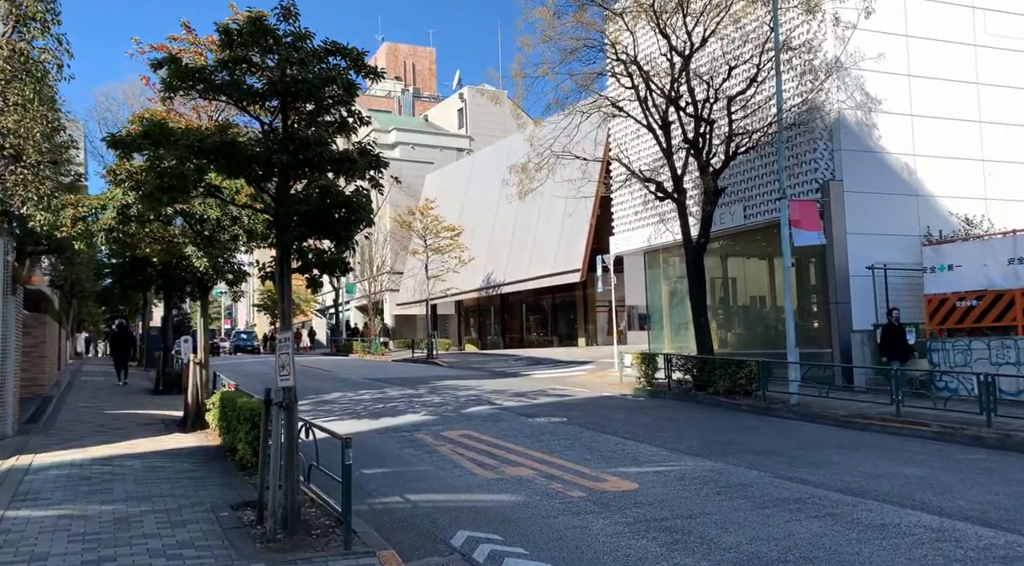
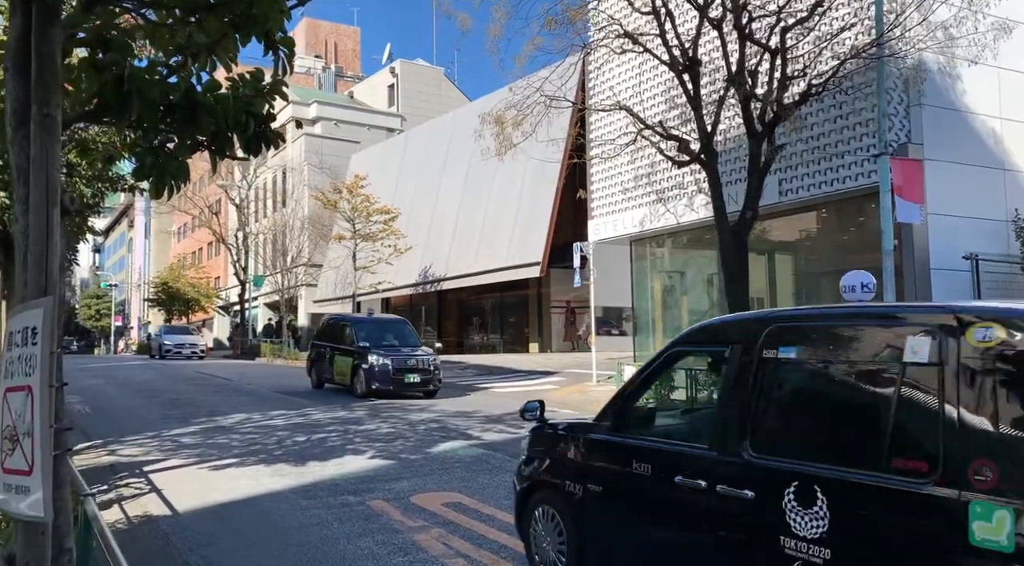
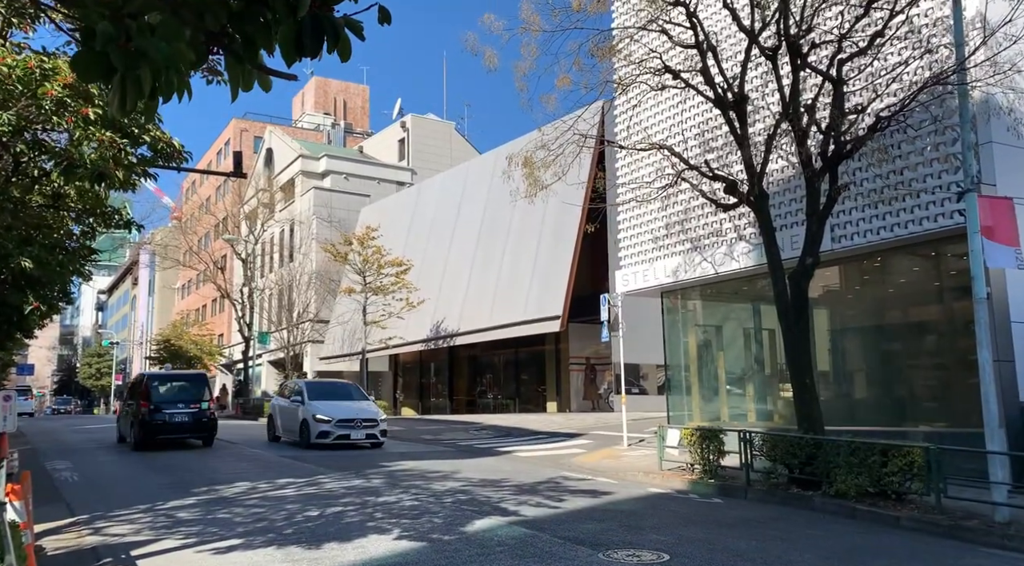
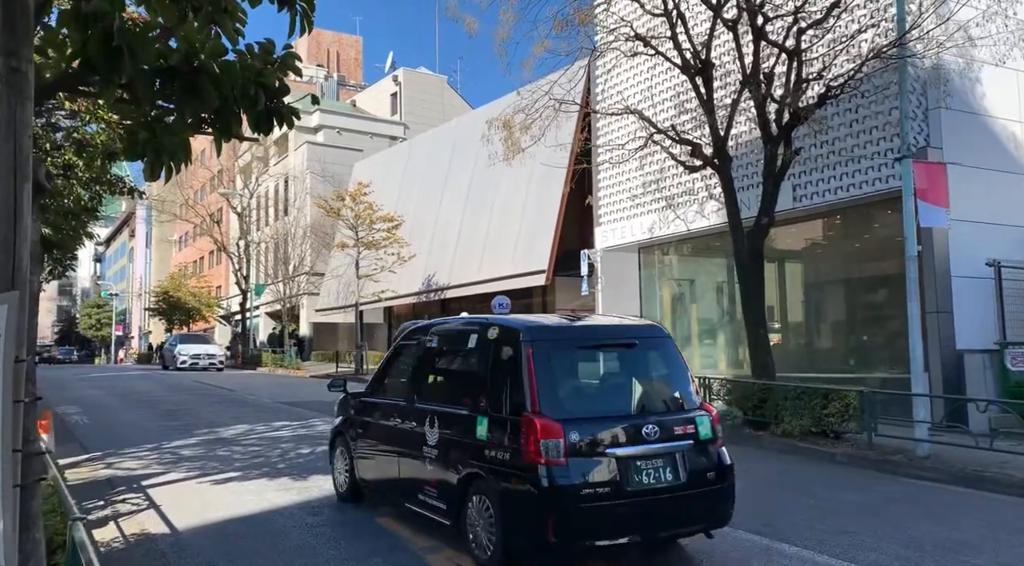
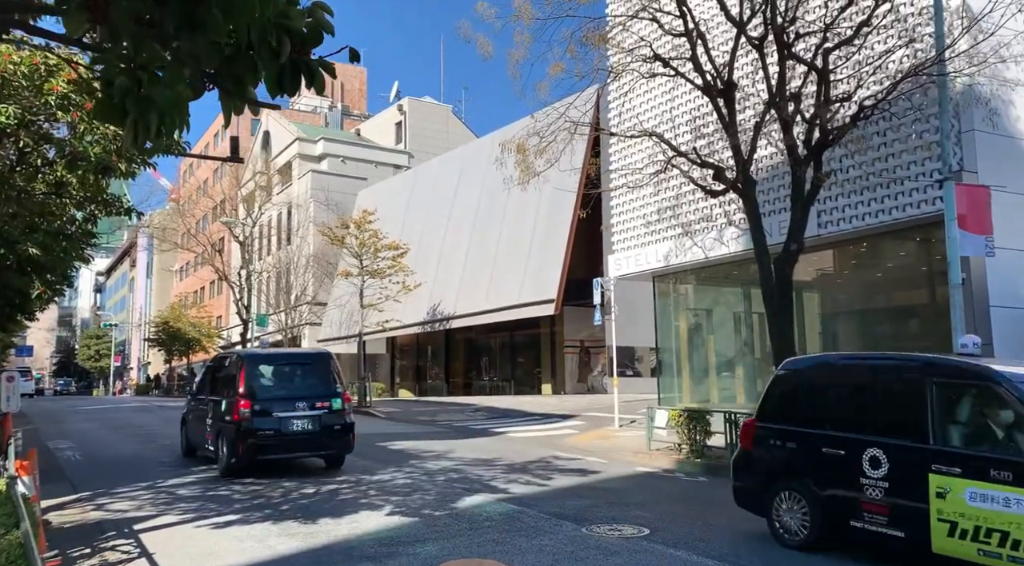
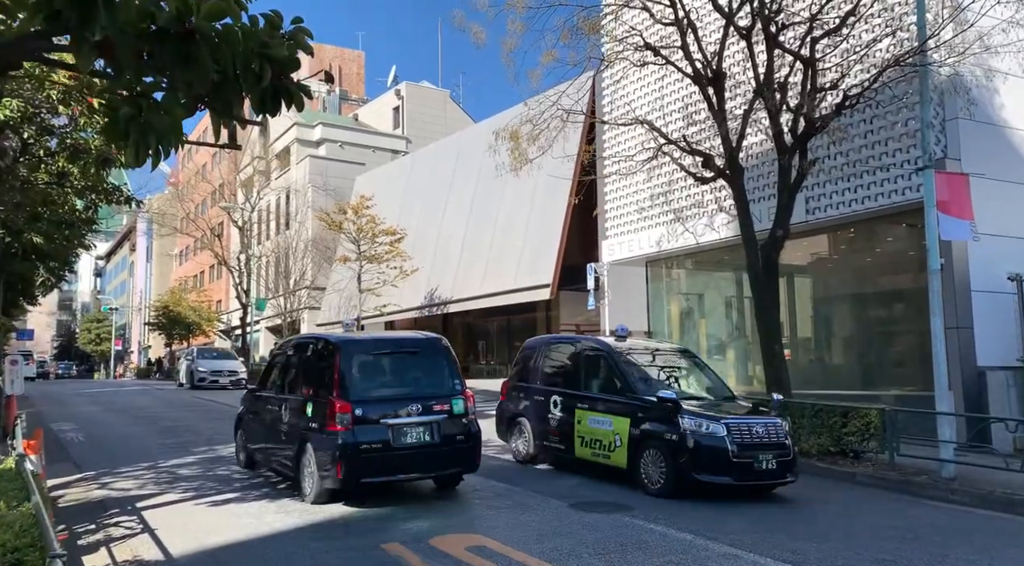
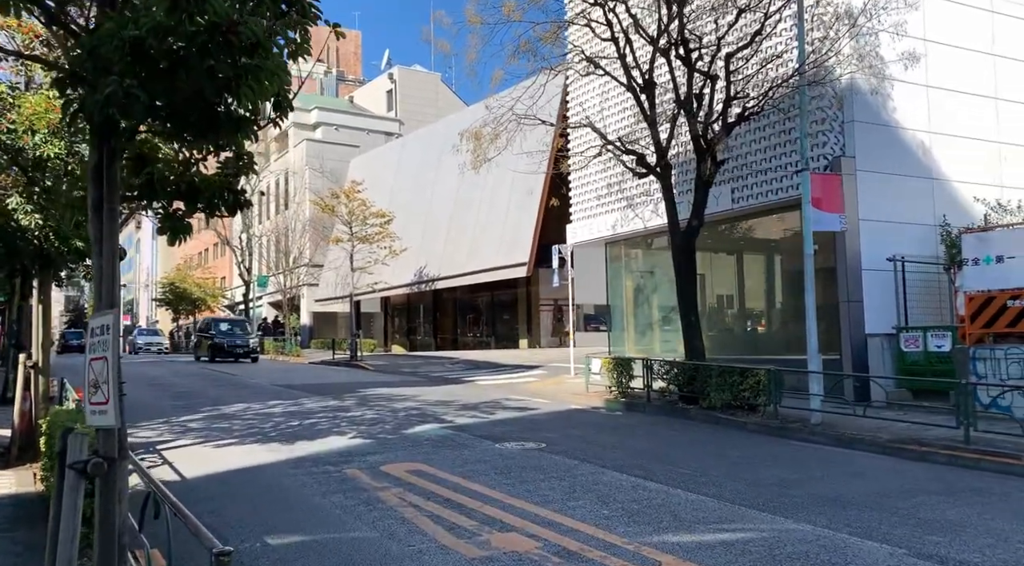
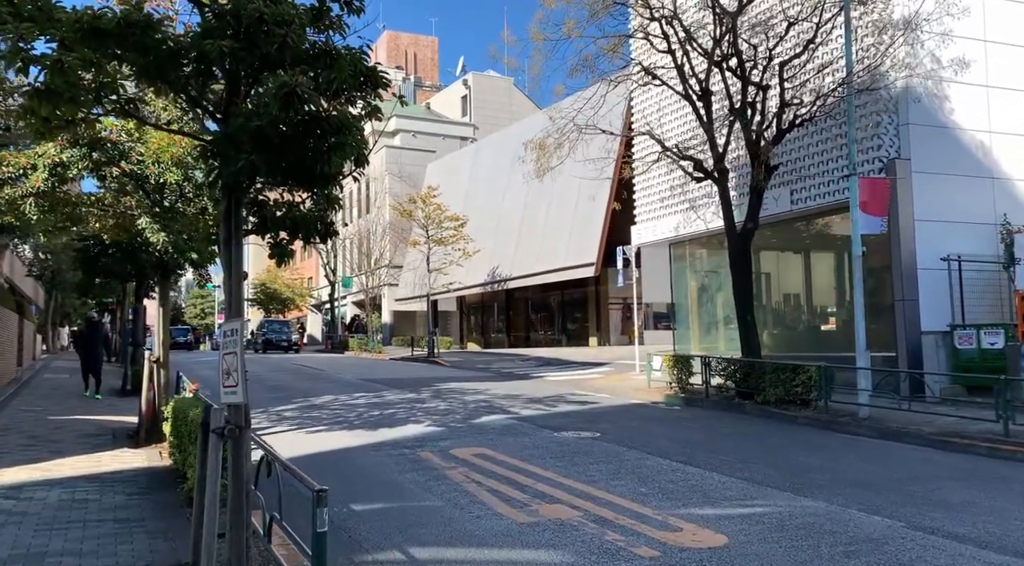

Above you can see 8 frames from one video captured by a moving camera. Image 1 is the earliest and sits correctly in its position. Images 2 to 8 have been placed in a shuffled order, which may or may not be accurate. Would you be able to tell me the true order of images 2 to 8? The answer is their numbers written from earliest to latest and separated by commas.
8, 7, 2, 4, 6, 5, 3
